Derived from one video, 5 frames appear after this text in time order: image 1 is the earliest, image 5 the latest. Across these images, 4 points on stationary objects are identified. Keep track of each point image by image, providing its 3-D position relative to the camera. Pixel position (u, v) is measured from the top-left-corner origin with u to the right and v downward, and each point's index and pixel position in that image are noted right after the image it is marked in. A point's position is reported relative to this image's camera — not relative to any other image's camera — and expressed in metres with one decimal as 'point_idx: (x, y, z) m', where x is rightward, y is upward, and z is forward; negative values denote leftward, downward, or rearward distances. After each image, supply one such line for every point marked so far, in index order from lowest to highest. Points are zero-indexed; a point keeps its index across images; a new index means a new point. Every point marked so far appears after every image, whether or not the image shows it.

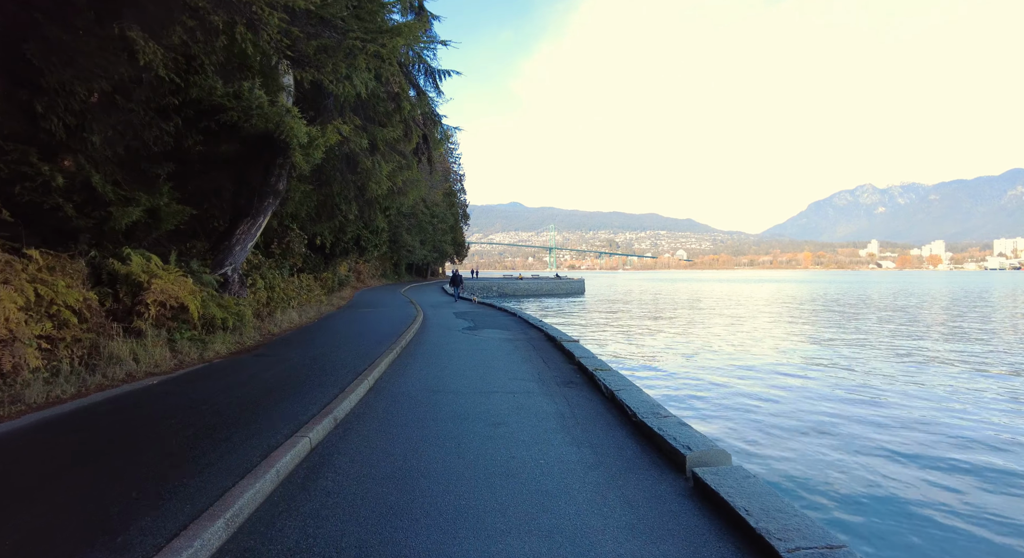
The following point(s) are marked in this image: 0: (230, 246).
0: (-6.0, +0.7, +10.8) m
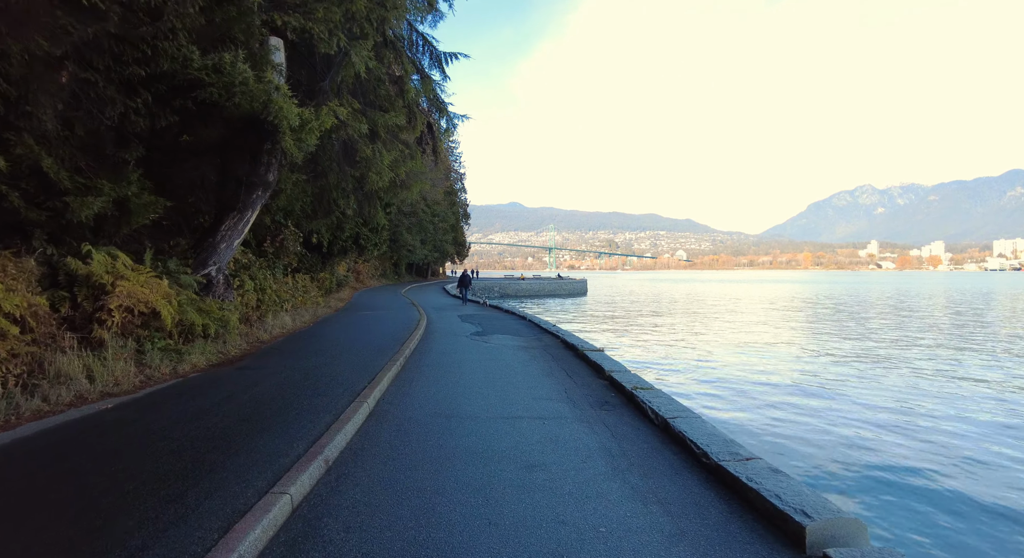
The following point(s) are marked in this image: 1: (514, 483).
0: (-5.7, +0.7, +9.7) m
1: (0.0, -1.5, +3.8) m
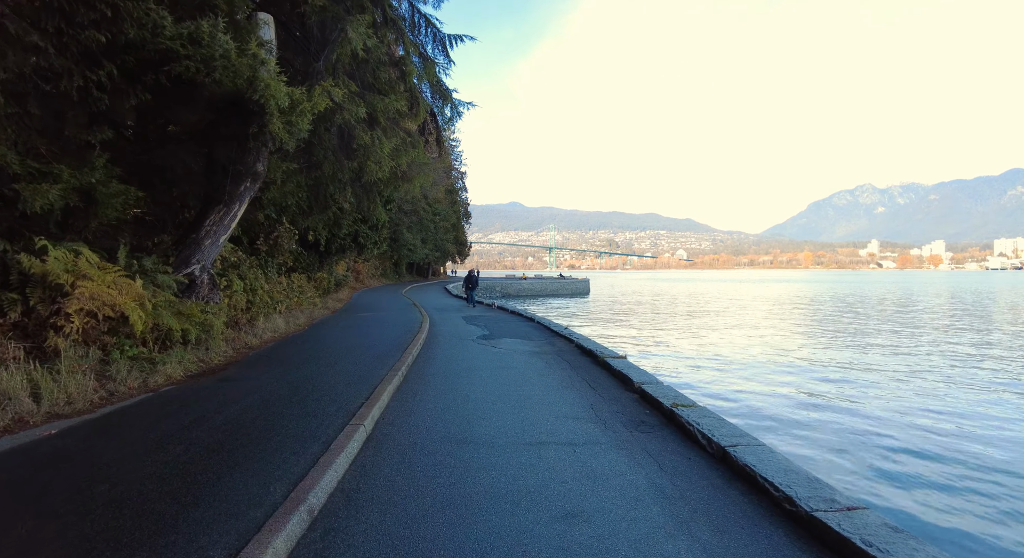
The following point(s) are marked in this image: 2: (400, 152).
0: (-5.5, +0.7, +8.9) m
1: (+0.2, -1.5, +3.0) m
2: (-2.2, +2.5, +9.9) m
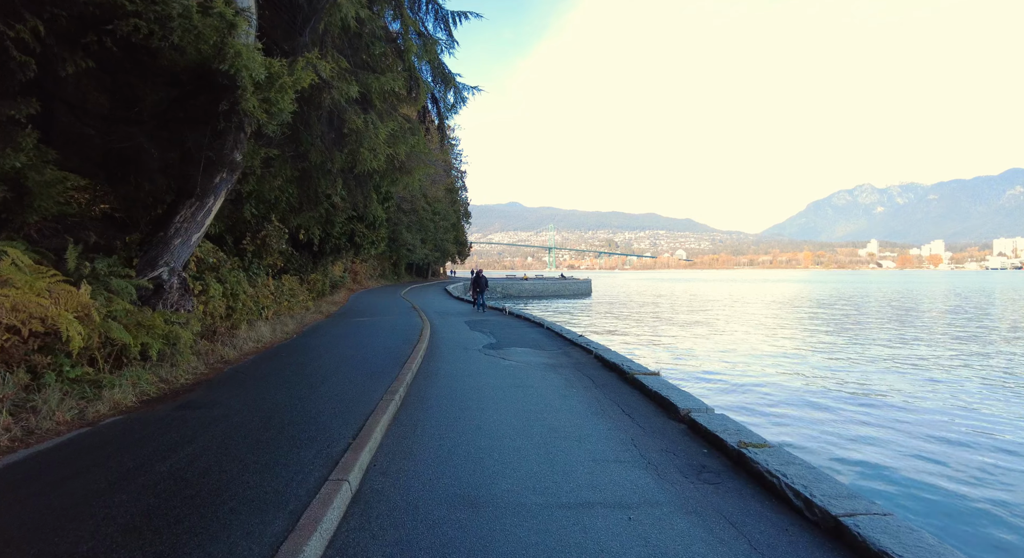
0: (-5.2, +0.6, +7.7) m
1: (+0.5, -1.6, +1.8) m
2: (-2.0, +2.4, +8.8) m
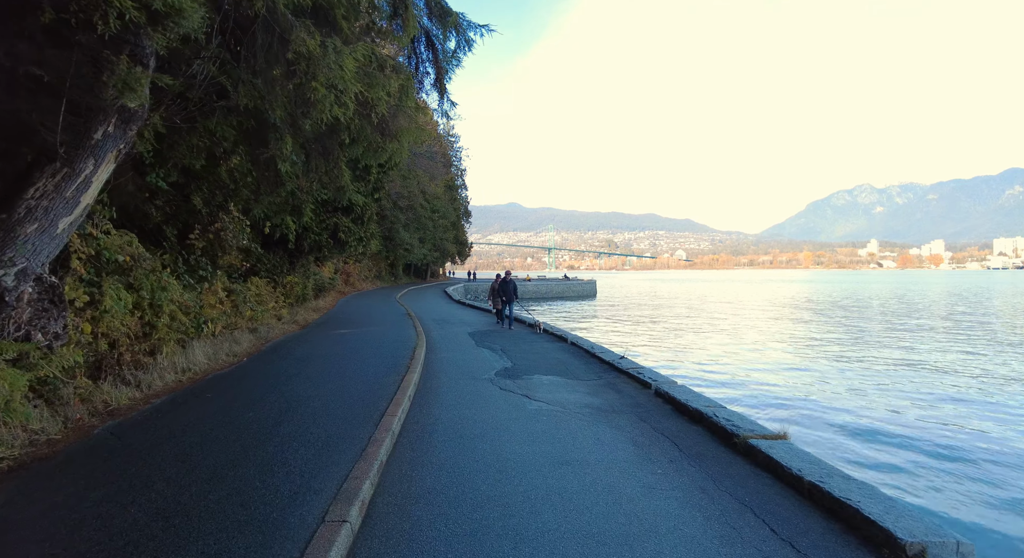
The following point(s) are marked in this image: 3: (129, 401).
0: (-4.9, +0.5, +5.0) m
1: (+0.8, -1.6, -0.9) m
2: (-1.6, +2.3, +6.0) m
3: (-4.3, -1.3, +5.7) m
